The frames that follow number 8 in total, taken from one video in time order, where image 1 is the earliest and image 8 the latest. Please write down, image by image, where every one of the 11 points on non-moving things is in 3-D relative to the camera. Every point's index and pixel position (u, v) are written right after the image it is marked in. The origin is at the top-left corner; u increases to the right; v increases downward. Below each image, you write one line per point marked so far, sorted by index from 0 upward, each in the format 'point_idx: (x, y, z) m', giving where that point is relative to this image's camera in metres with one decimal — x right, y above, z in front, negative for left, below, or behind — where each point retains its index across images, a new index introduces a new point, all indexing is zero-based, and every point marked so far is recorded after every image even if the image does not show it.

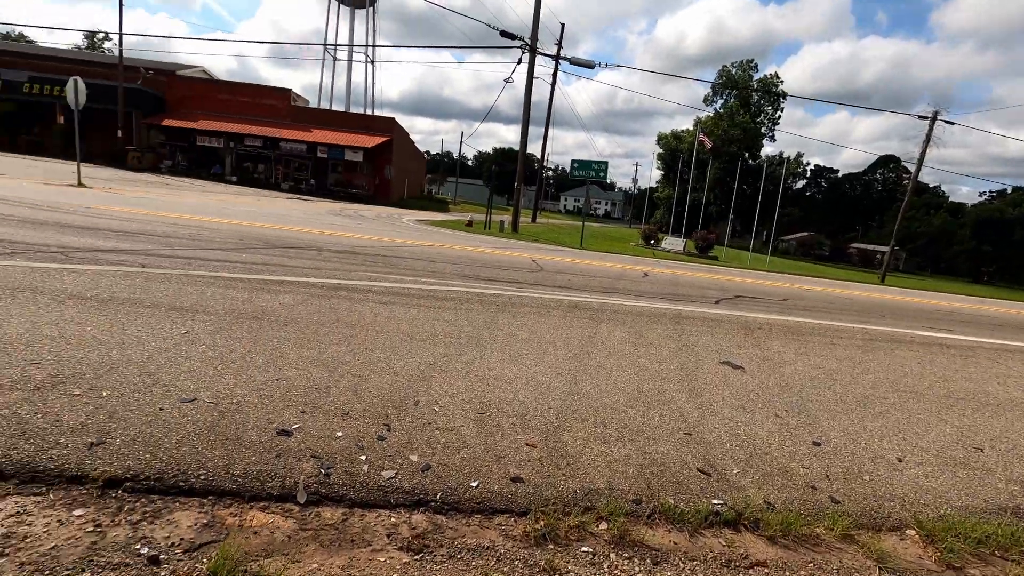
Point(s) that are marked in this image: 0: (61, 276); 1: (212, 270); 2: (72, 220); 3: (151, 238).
0: (-3.8, +0.1, +4.6) m
1: (-3.1, +0.2, +5.6) m
2: (-6.2, +1.0, +7.5) m
3: (-4.6, +0.6, +6.9) m
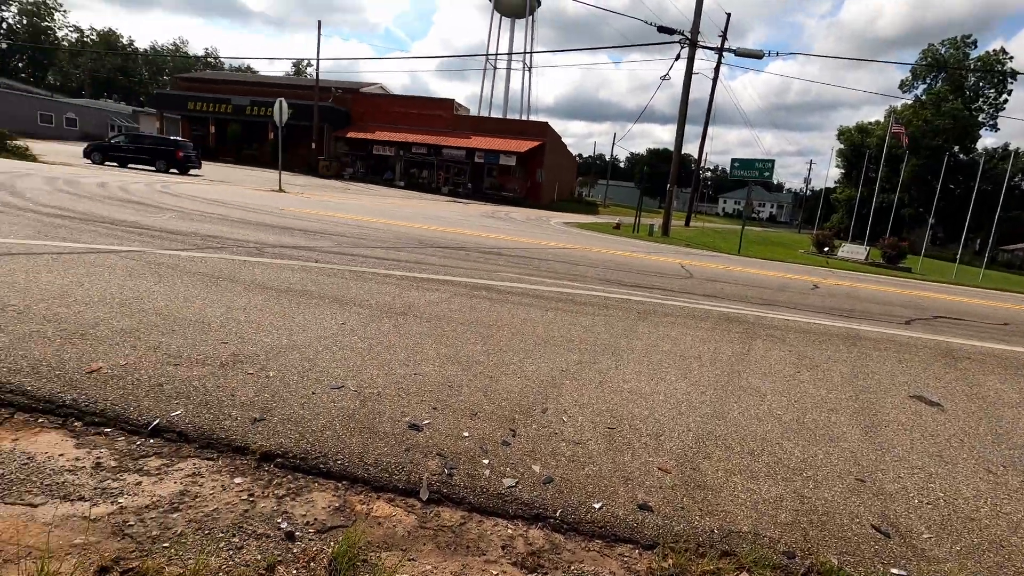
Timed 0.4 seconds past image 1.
0: (-2.6, +0.2, +5.3) m
1: (-1.6, +0.2, +6.1) m
2: (-4.0, +1.1, +8.8) m
3: (-2.7, +0.7, +7.7) m
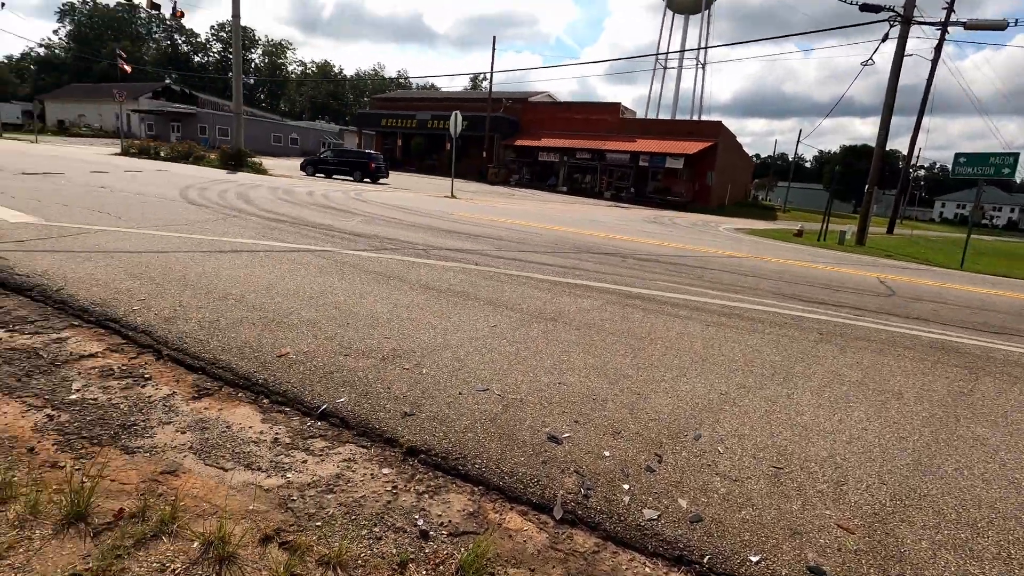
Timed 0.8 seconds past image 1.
0: (-1.0, +0.2, +5.7) m
1: (+0.2, +0.2, +6.2) m
2: (-1.3, +1.1, +9.4) m
3: (-0.4, +0.7, +8.1) m
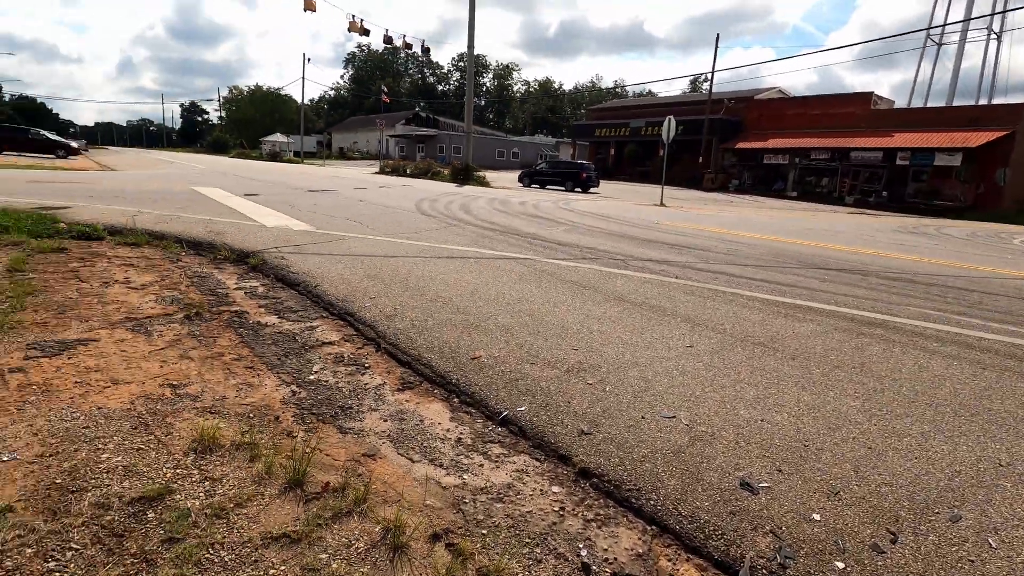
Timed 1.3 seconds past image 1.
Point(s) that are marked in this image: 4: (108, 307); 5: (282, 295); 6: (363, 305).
0: (+1.1, +0.1, +5.6) m
1: (+2.3, 0.0, +5.6) m
2: (+2.2, +0.9, +9.1) m
3: (+2.6, +0.5, +7.5) m
4: (-3.4, -0.2, +4.5) m
5: (-2.2, -0.1, +5.1) m
6: (-1.3, -0.1, +4.7) m
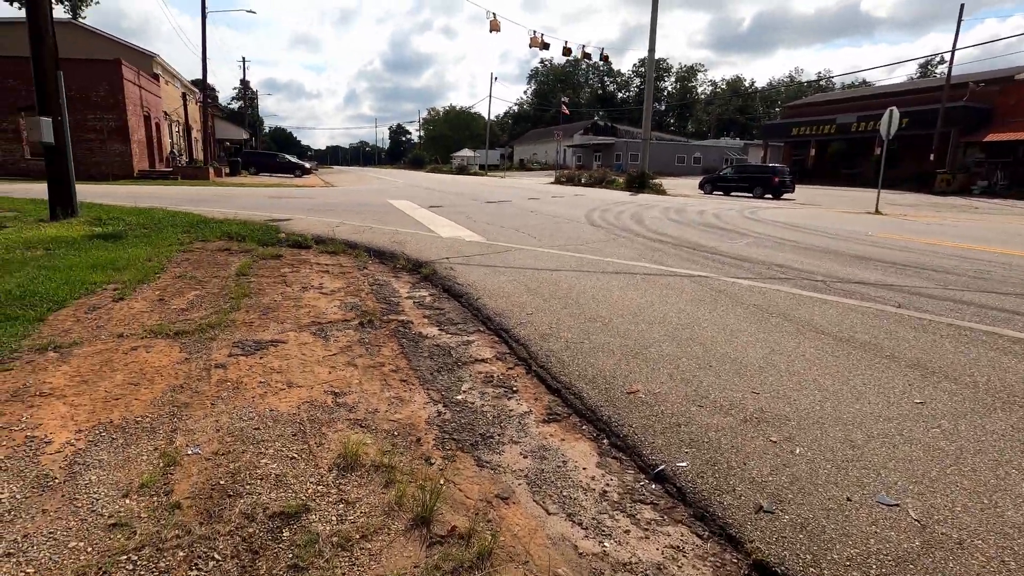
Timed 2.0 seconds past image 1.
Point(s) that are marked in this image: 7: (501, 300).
0: (+2.6, -0.2, +4.6) m
1: (+3.8, -0.3, +4.2) m
2: (+4.9, +0.6, +7.7) m
3: (+4.6, +0.2, +6.0) m
4: (-2.0, -0.2, +5.0) m
5: (-0.6, -0.2, +5.2) m
6: (+0.1, -0.3, +4.6) m
7: (-0.1, -0.1, +5.2) m
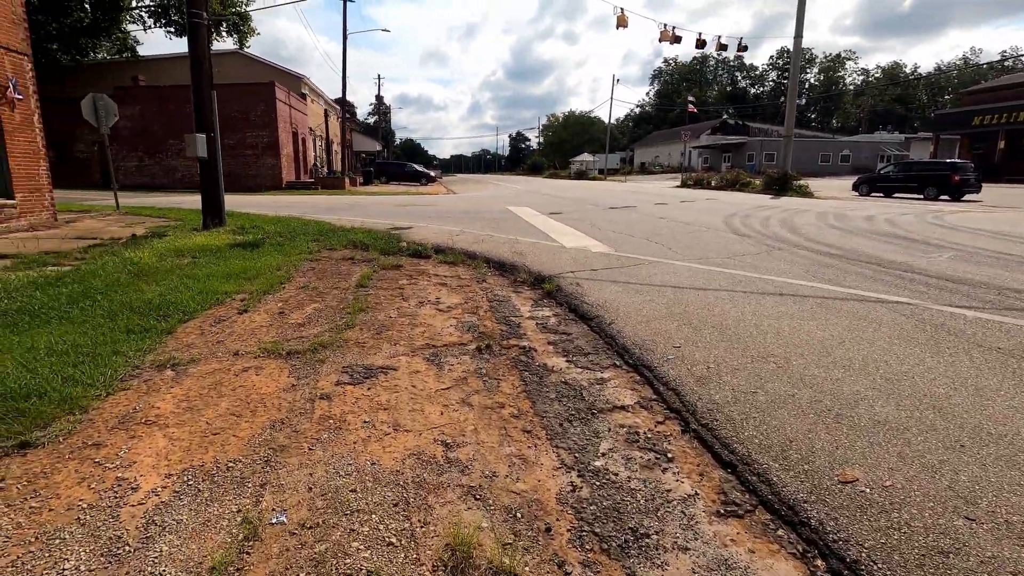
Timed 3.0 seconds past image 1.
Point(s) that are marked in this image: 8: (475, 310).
0: (+3.6, -0.4, +3.2) m
1: (+4.6, -0.5, +2.6) m
2: (+6.4, +0.2, +5.7) m
3: (+5.9, -0.1, +4.2) m
4: (-0.8, -0.4, +4.6) m
5: (+0.5, -0.4, +4.5) m
6: (+1.1, -0.5, +3.7) m
7: (+1.0, -0.3, +4.4) m
8: (-0.4, -0.2, +5.3) m
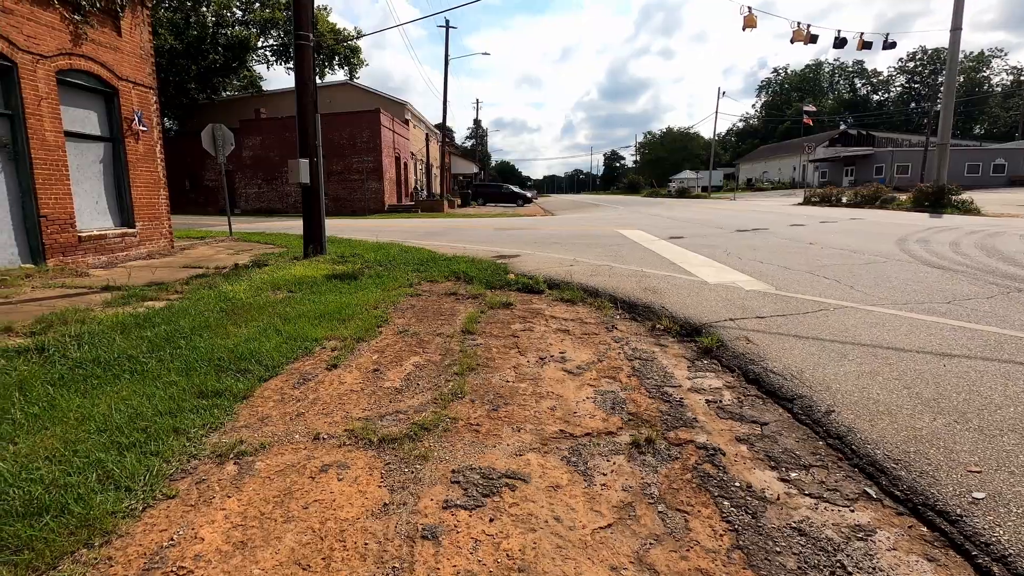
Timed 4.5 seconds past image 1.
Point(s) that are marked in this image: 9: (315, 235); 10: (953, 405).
0: (+4.3, -0.8, +1.4) m
1: (+5.2, -0.9, +0.6) m
2: (+7.6, -0.3, +3.4) m
3: (+6.7, -0.6, +1.9) m
4: (+0.2, -0.8, +3.5) m
5: (+1.5, -0.8, +3.1) m
6: (+1.9, -0.9, +2.3) m
7: (+2.0, -0.7, +2.9) m
8: (+0.8, -0.6, +4.0) m
9: (-3.4, +0.9, +9.3) m
10: (+2.5, -0.7, +3.0) m
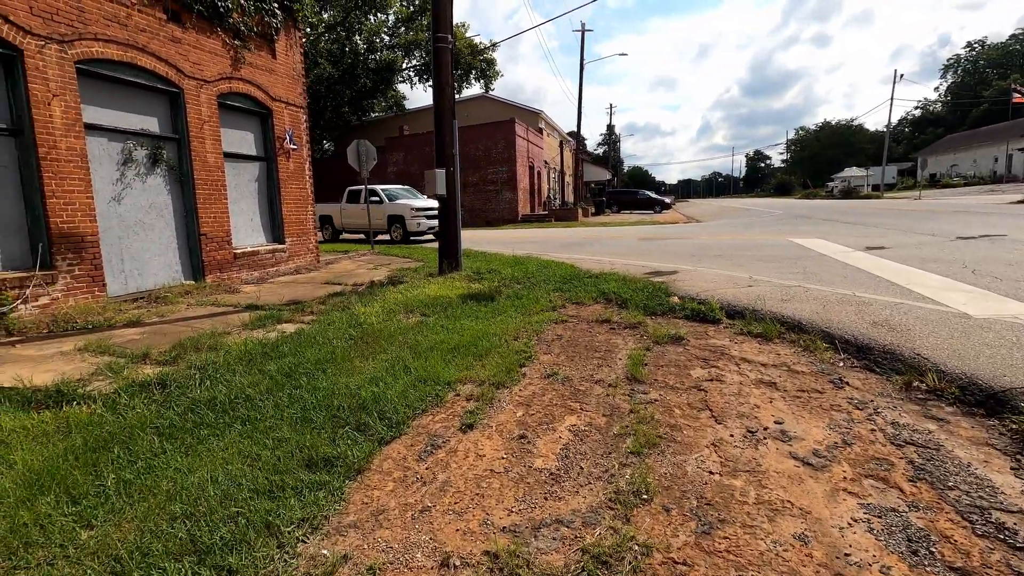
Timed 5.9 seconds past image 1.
0: (+4.6, -1.0, -0.8) m
1: (+5.3, -1.2, -1.8) m
2: (+8.3, -0.6, +0.4) m
3: (+7.1, -0.9, -0.8) m
4: (+1.1, -1.0, +2.2) m
5: (+2.3, -1.0, +1.5) m
6: (+2.5, -1.1, +0.6) m
7: (+2.7, -1.0, +1.2) m
8: (+1.8, -0.9, +2.6) m
9: (-1.0, +0.6, +8.8) m
10: (+3.2, -0.9, +1.2) m
